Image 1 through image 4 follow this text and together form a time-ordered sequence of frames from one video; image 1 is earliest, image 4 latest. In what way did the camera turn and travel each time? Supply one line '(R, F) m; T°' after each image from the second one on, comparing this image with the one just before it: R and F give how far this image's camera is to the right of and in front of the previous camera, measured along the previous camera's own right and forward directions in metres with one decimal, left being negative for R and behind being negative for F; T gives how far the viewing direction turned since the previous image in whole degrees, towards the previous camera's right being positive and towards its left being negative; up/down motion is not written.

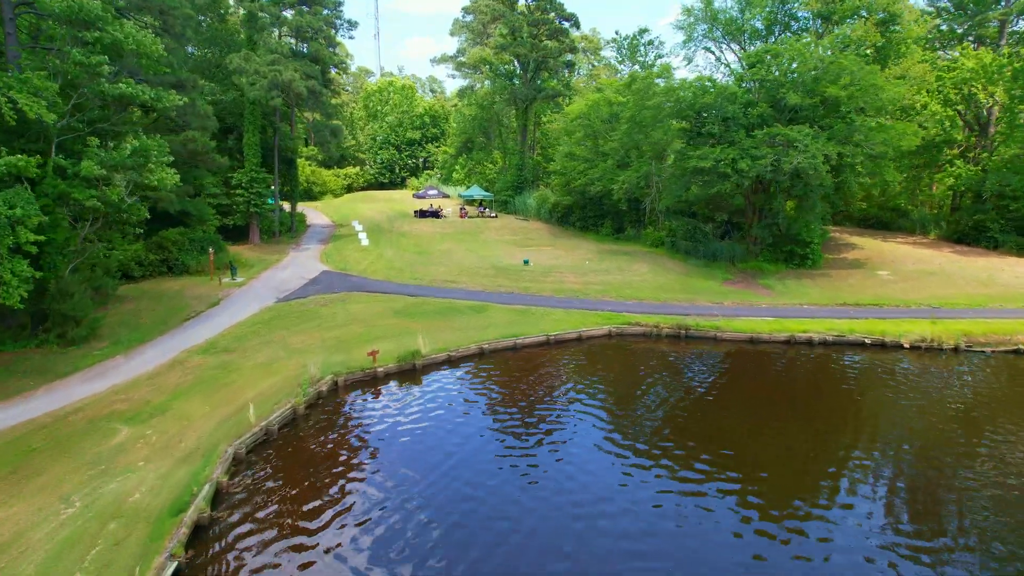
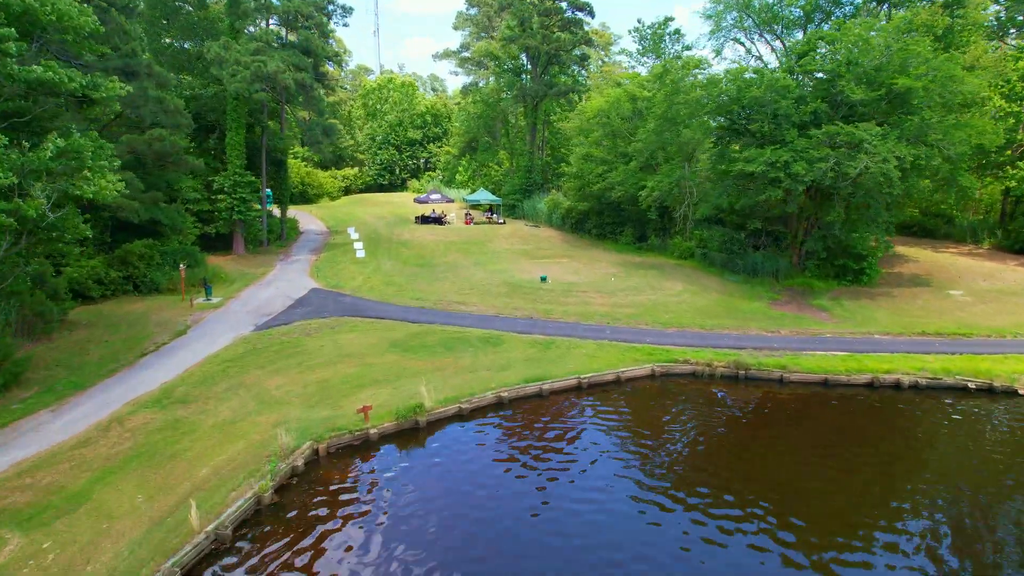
(-0.6, +3.5) m; 0°
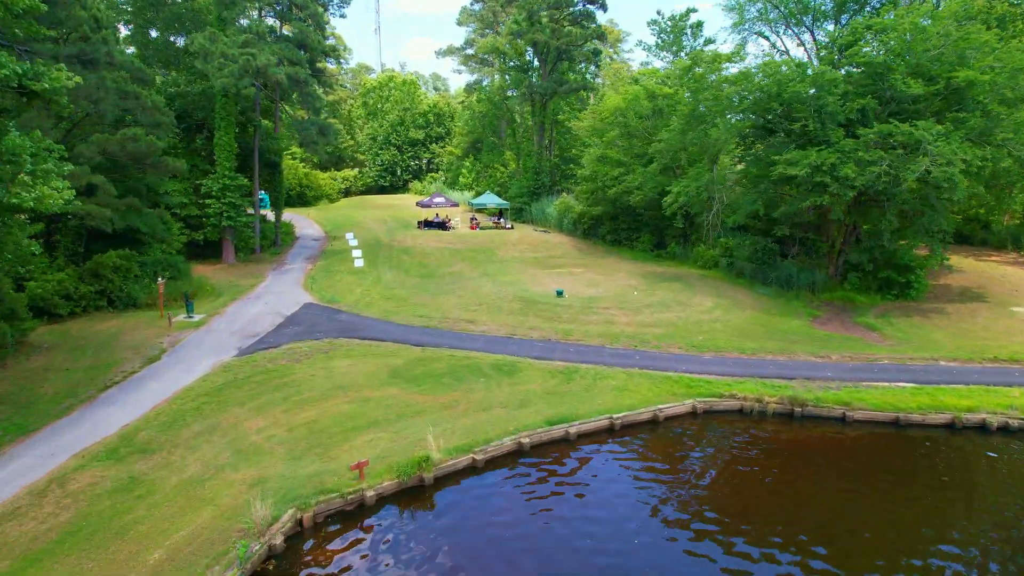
(-0.4, +2.3) m; 0°
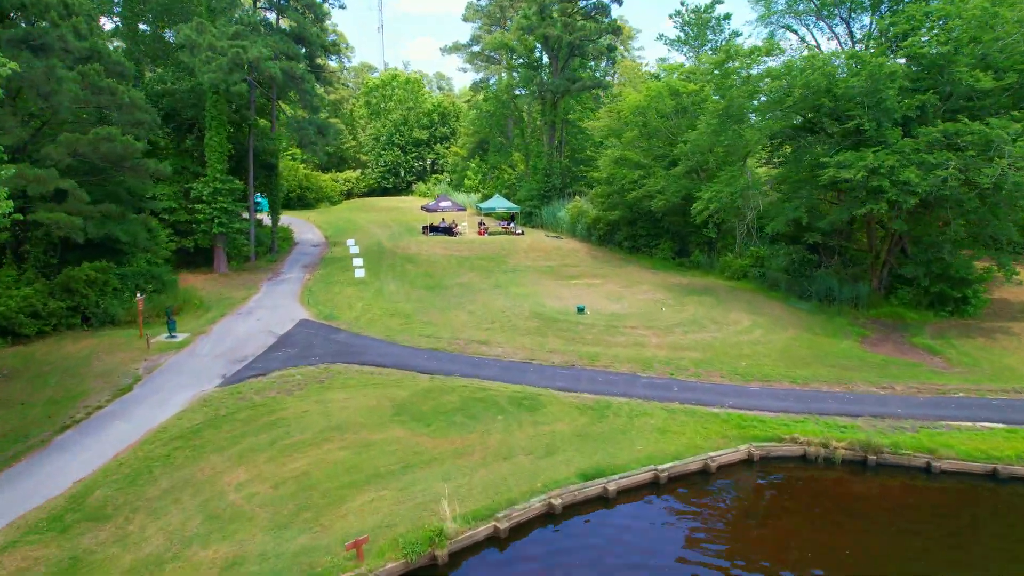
(-0.4, +2.1) m; 0°
